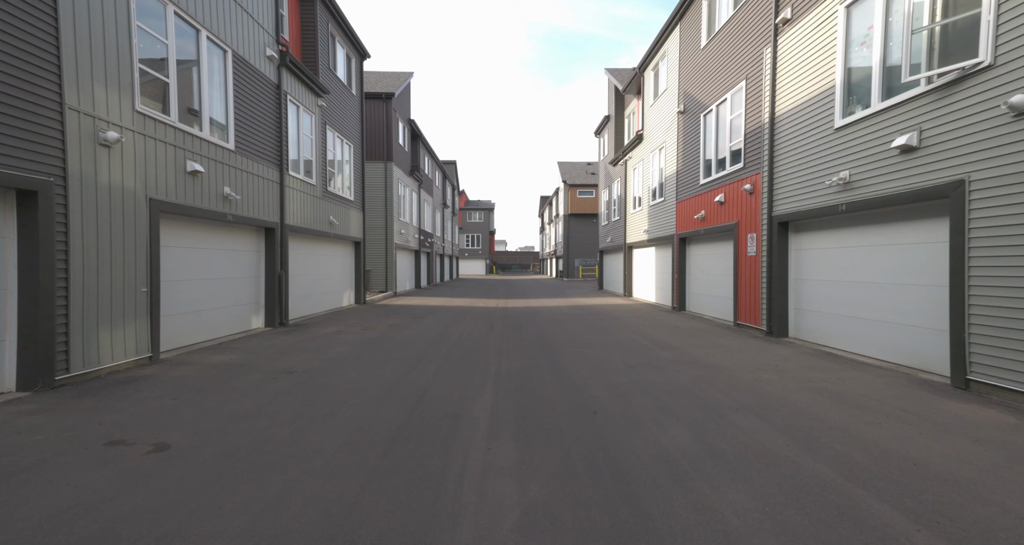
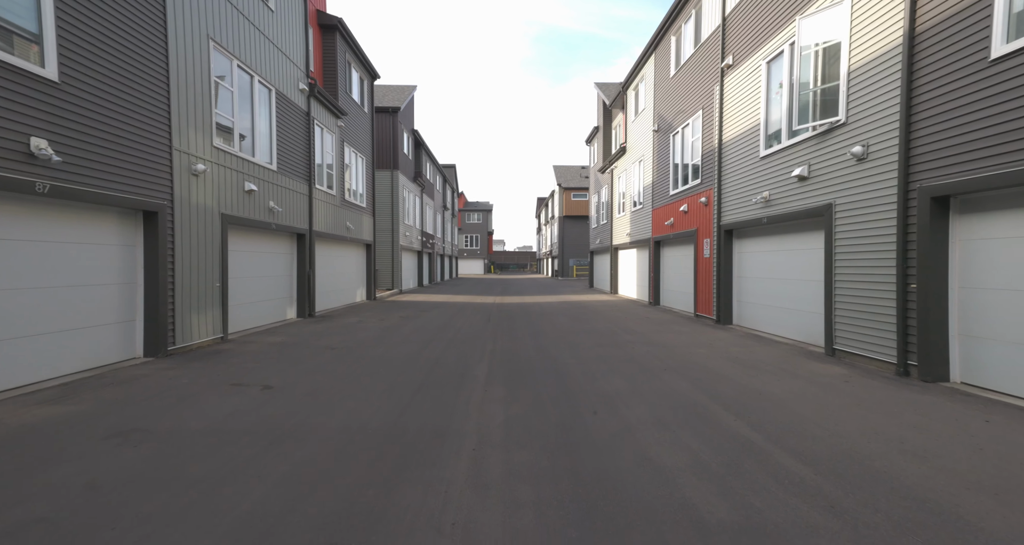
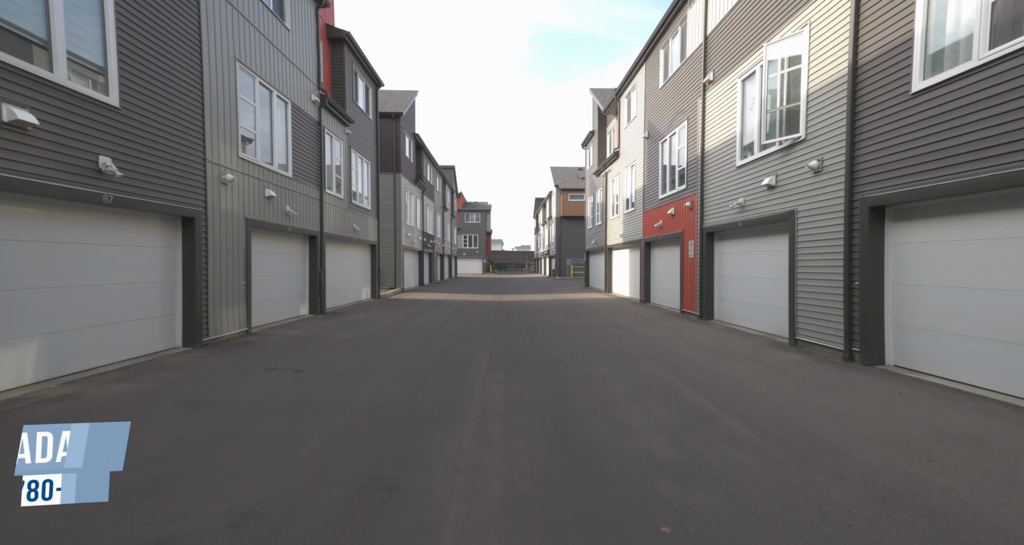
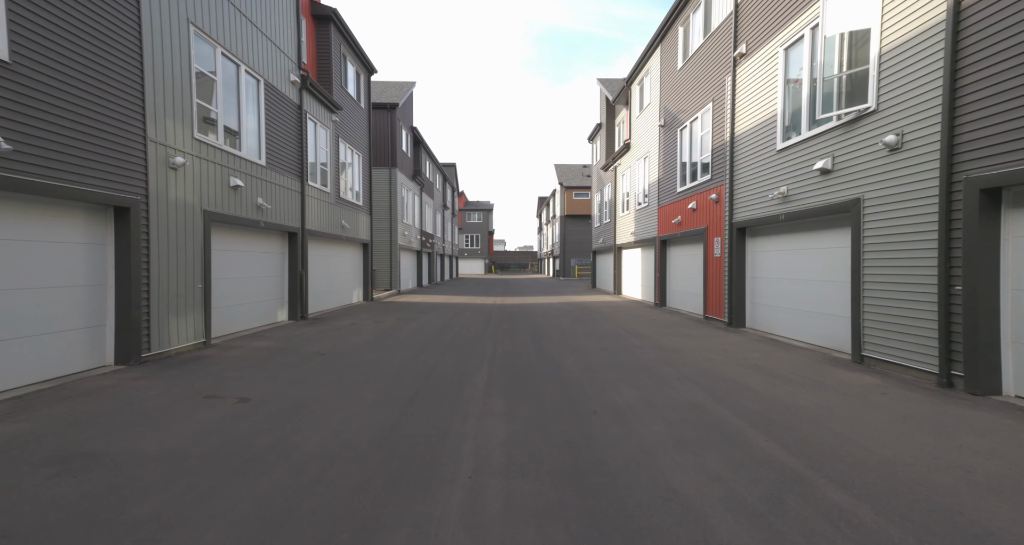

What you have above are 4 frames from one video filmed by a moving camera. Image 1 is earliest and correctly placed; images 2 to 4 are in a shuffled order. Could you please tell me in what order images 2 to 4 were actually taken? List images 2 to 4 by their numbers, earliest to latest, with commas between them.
4, 2, 3
